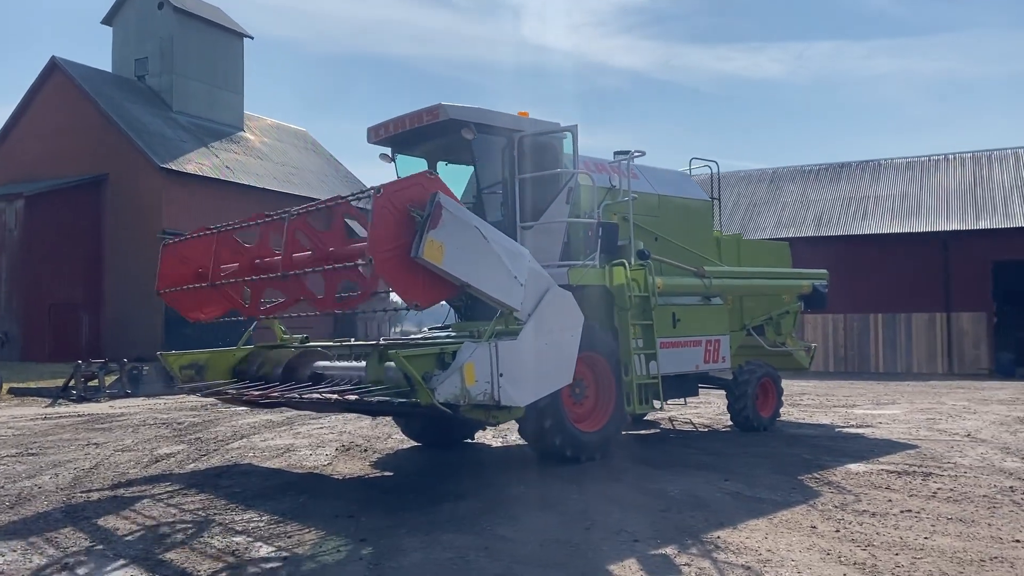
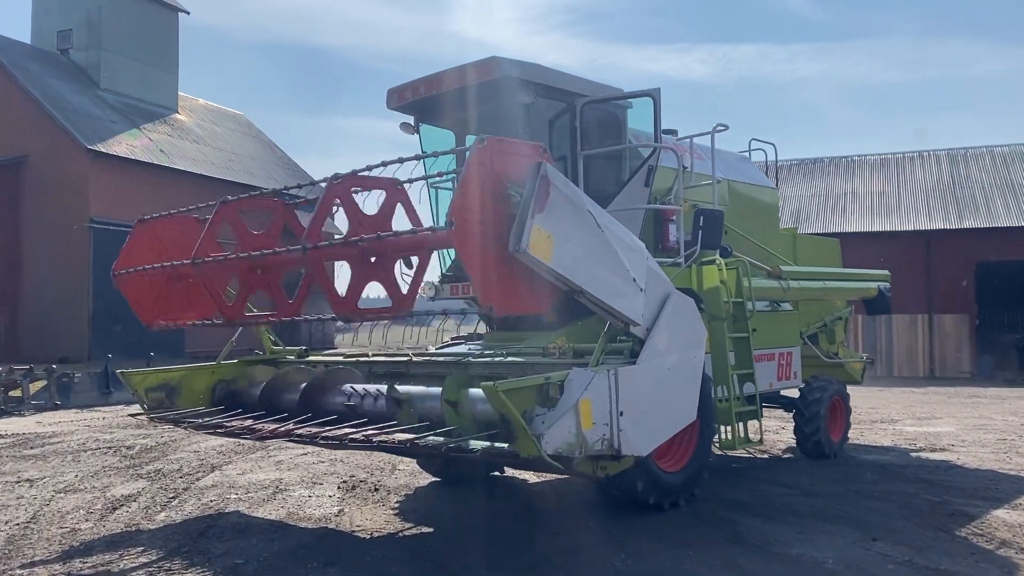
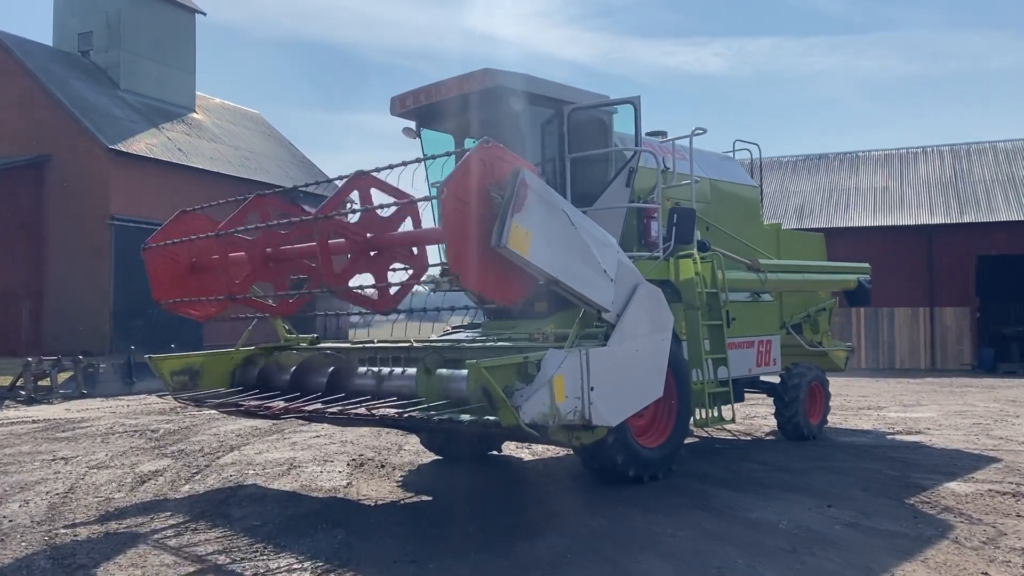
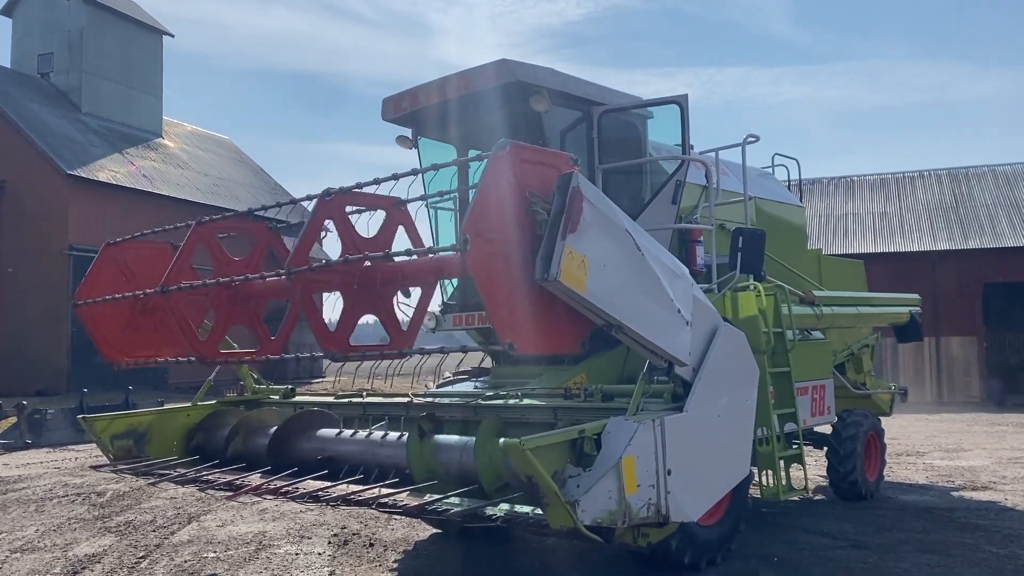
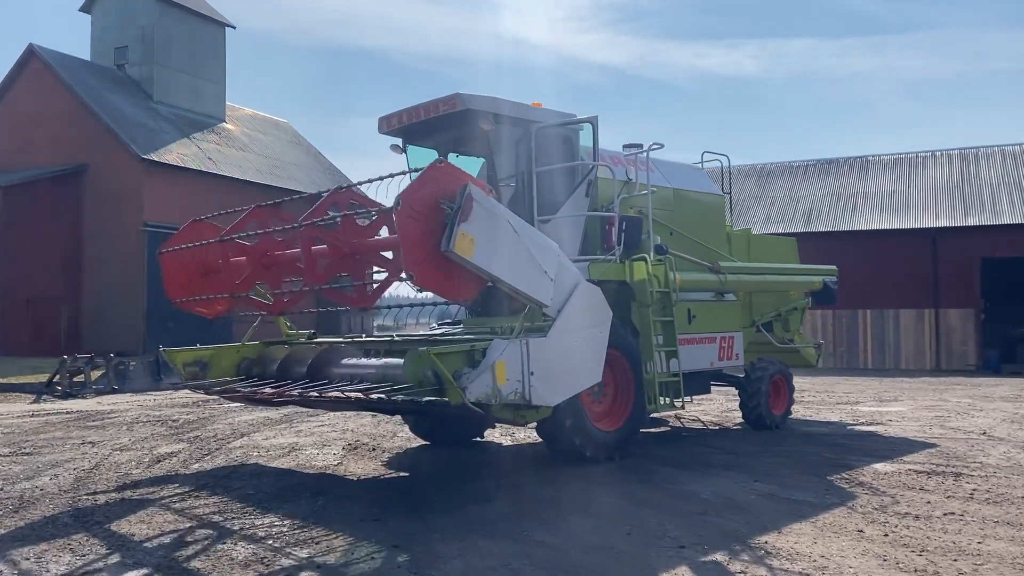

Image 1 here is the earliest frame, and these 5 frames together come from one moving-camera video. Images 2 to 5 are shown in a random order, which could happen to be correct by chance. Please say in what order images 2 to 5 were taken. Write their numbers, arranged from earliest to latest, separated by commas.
5, 3, 2, 4
